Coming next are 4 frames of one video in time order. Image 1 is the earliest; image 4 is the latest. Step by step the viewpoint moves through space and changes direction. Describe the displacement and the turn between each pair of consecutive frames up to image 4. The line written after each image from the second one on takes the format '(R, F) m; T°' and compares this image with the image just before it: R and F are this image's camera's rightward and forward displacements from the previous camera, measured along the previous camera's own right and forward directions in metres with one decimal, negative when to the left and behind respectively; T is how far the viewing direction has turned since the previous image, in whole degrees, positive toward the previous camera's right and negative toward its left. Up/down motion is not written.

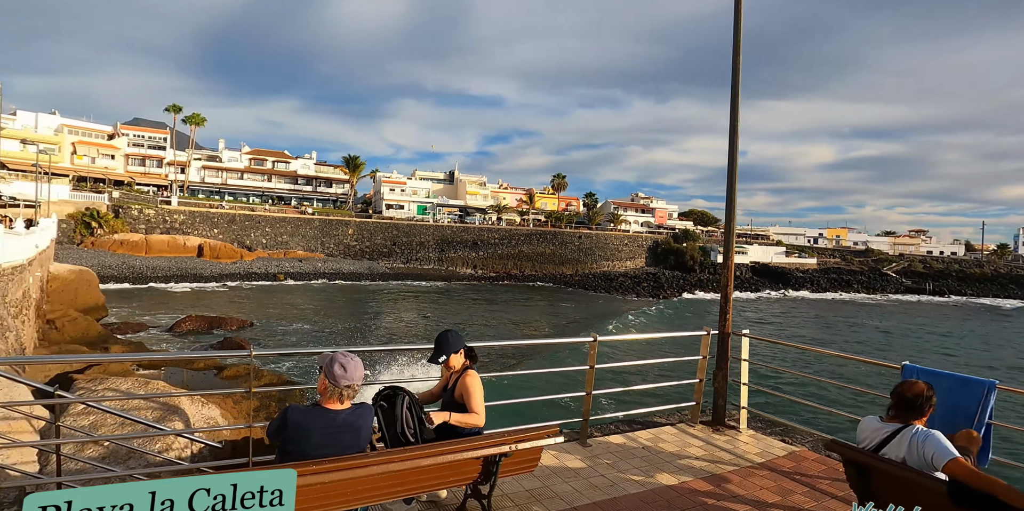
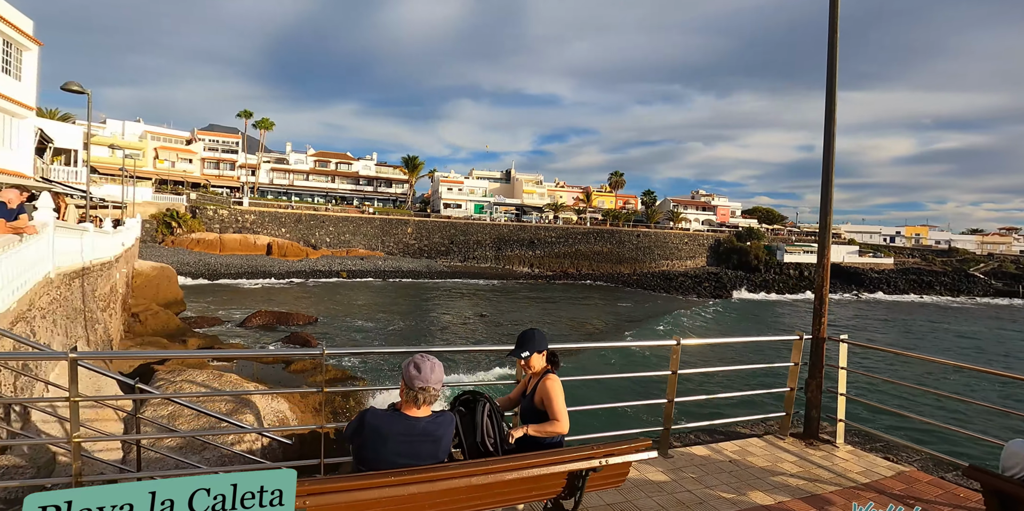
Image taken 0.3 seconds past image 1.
(-0.1, +1.0) m; -7°
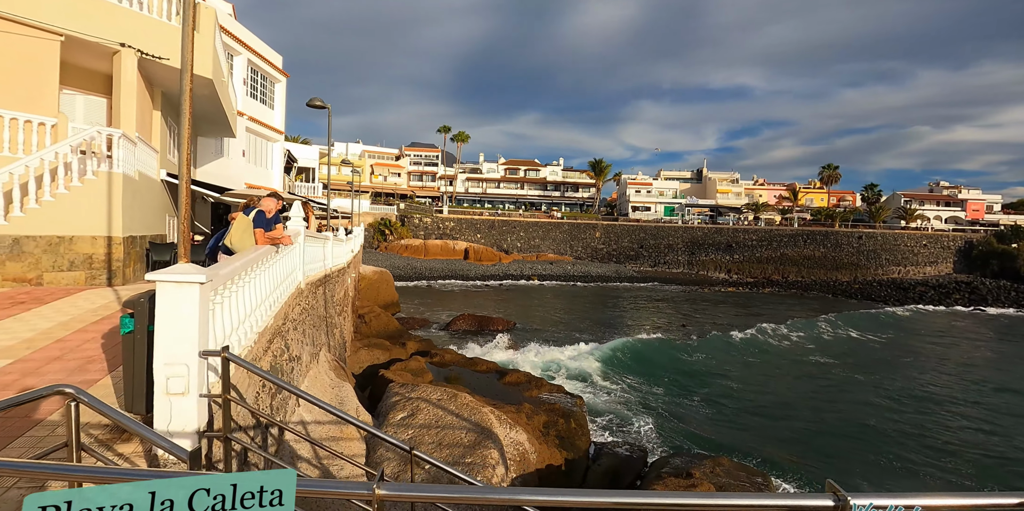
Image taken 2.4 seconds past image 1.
(-2.1, +2.5) m; -21°
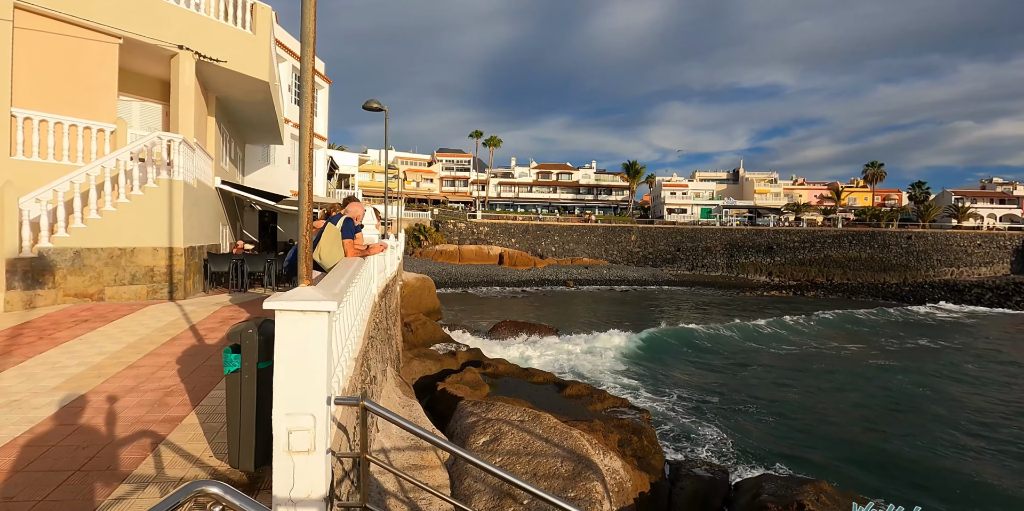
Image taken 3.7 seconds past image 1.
(-1.0, +0.7) m; -3°
